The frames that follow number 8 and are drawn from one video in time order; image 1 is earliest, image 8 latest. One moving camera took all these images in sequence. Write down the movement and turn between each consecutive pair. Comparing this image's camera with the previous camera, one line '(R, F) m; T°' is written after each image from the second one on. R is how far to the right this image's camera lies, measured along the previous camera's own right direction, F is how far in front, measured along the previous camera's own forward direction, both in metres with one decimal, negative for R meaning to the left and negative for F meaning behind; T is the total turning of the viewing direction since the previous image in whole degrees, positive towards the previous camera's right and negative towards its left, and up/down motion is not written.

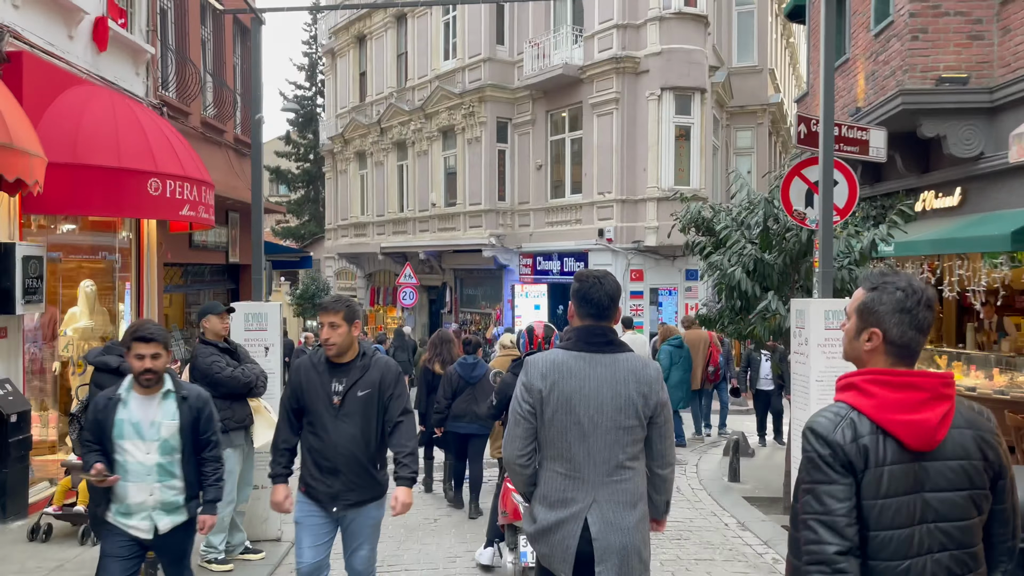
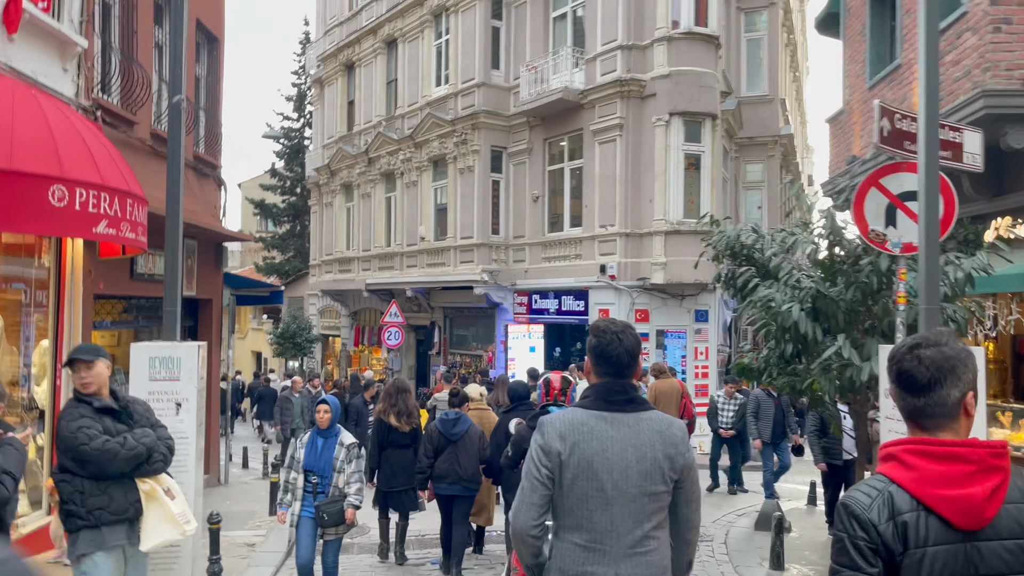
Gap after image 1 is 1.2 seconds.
(0.0, +1.6) m; 0°
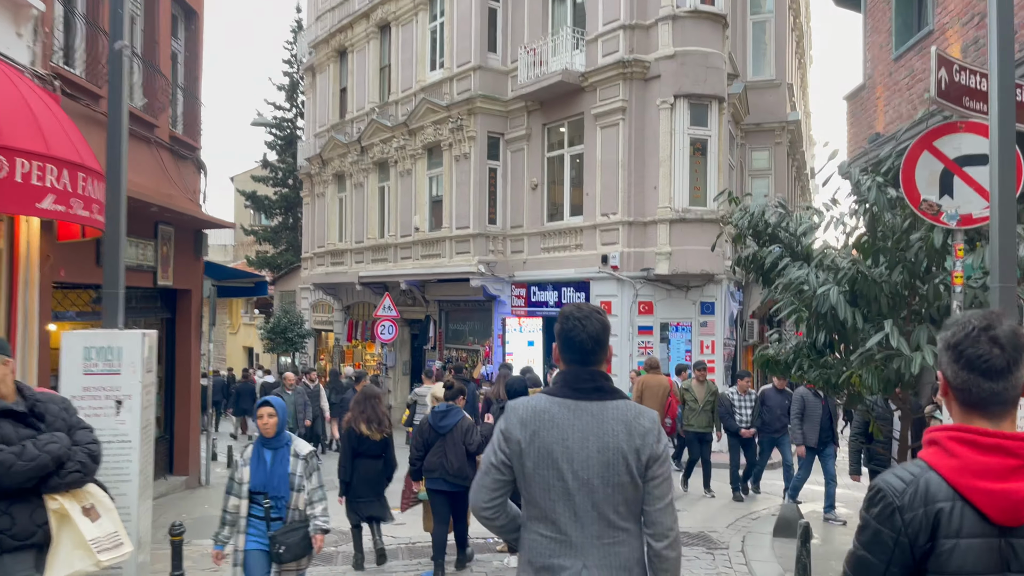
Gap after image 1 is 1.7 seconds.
(0.0, +0.7) m; 0°
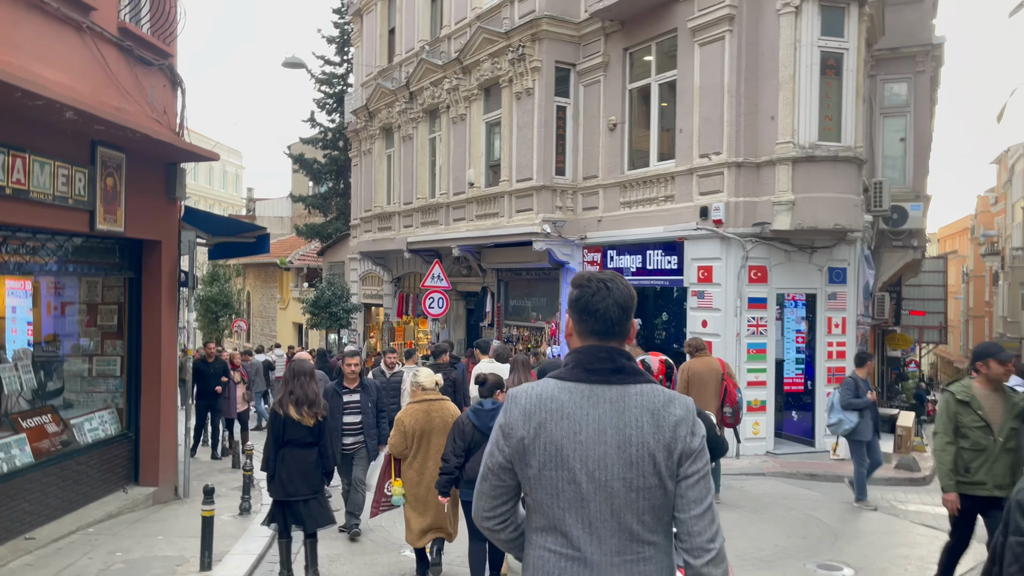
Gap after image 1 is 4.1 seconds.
(-0.1, +3.3) m; -5°
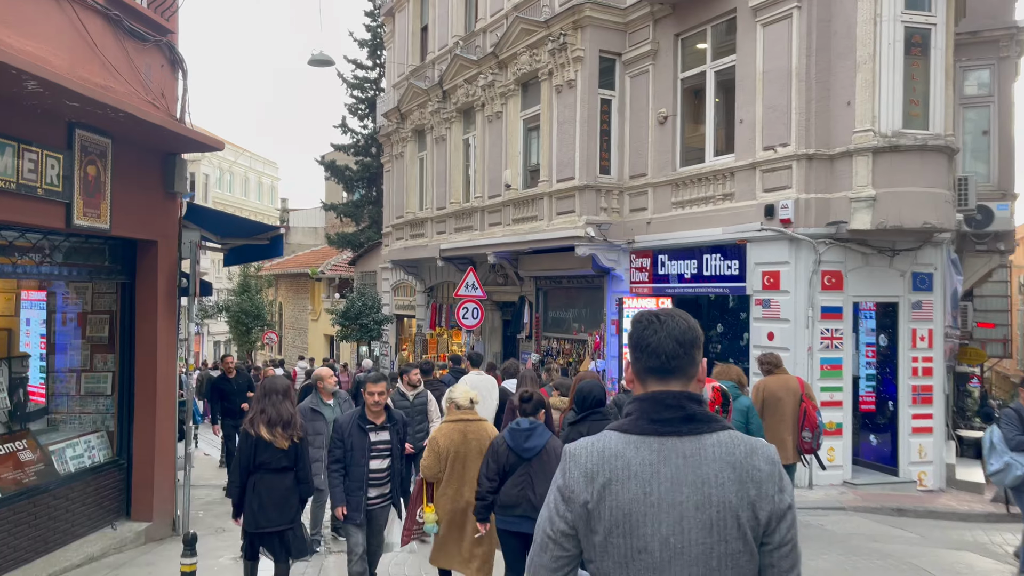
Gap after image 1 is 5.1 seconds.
(-0.1, +1.2) m; -3°
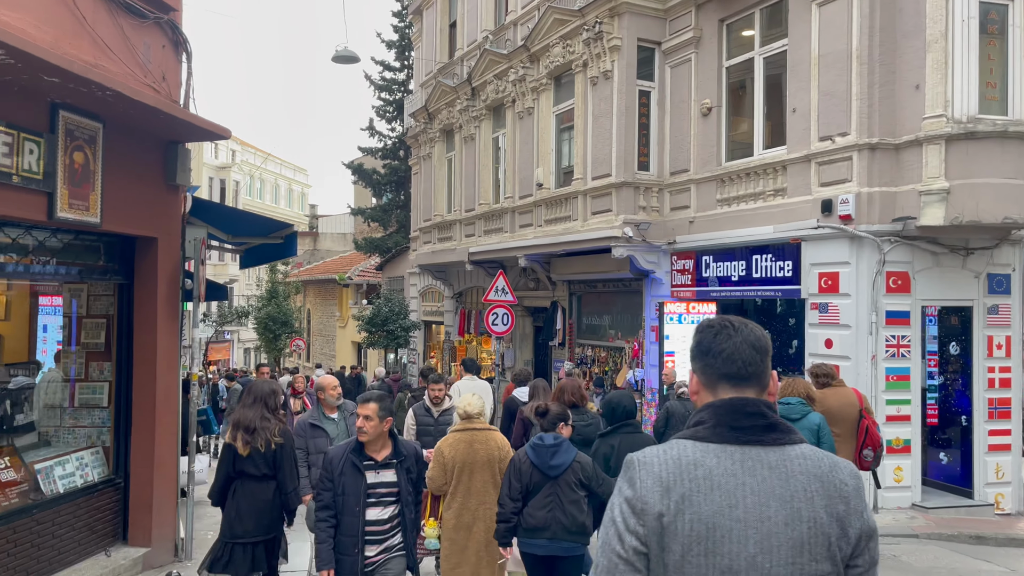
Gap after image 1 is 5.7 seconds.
(0.0, +0.8) m; -2°
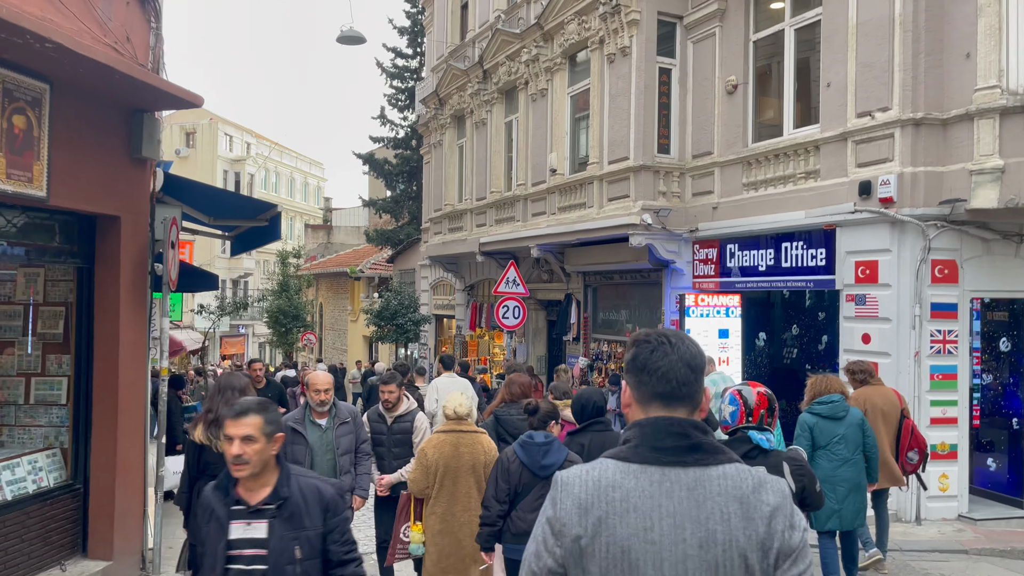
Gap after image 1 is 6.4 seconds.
(+0.1, +0.8) m; -1°
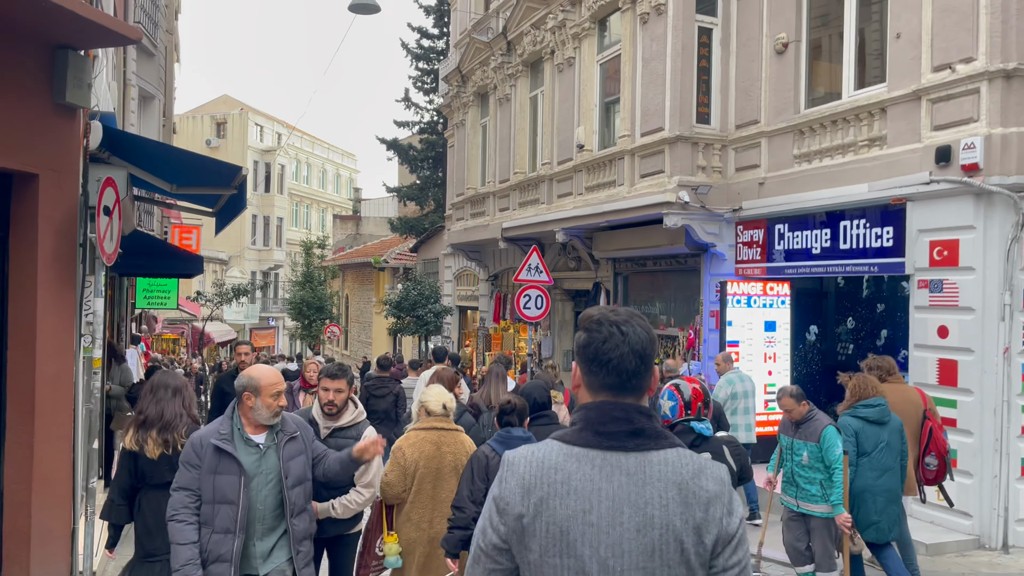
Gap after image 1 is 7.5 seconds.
(+0.2, +1.3) m; -3°
